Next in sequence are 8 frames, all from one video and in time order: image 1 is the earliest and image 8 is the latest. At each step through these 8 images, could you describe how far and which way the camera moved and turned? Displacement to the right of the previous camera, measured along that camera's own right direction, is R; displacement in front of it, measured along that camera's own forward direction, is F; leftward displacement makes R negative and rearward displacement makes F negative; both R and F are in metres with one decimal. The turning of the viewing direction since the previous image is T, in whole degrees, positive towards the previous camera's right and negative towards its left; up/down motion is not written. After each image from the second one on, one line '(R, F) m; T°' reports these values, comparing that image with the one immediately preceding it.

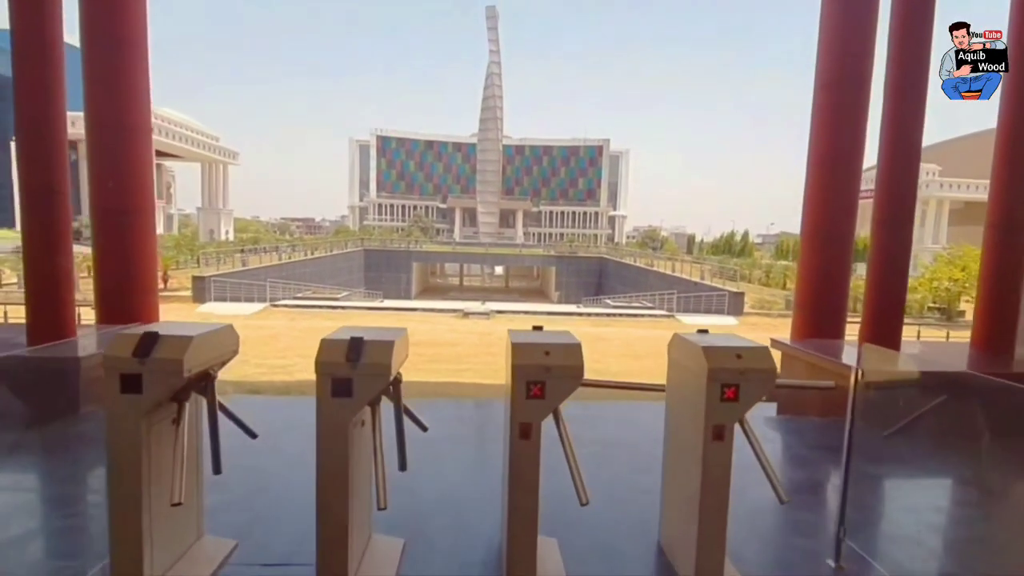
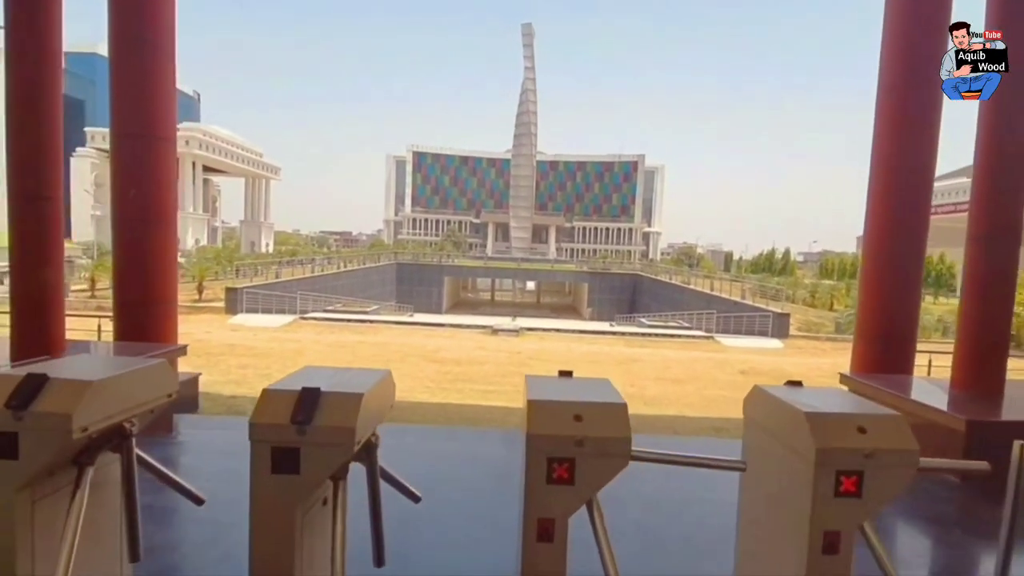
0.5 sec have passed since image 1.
(0.0, +0.5) m; -4°
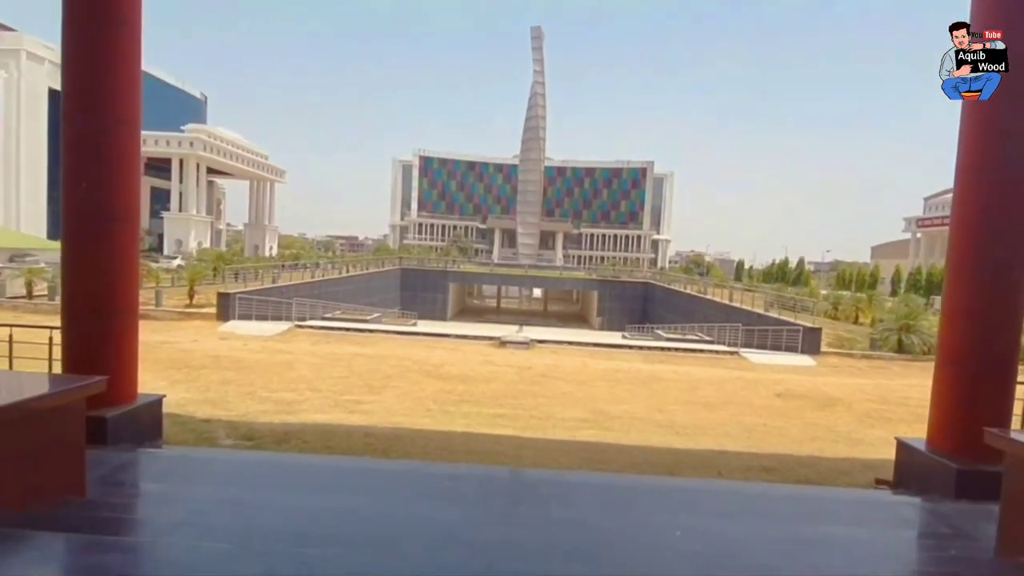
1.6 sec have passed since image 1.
(-0.1, +1.1) m; -1°
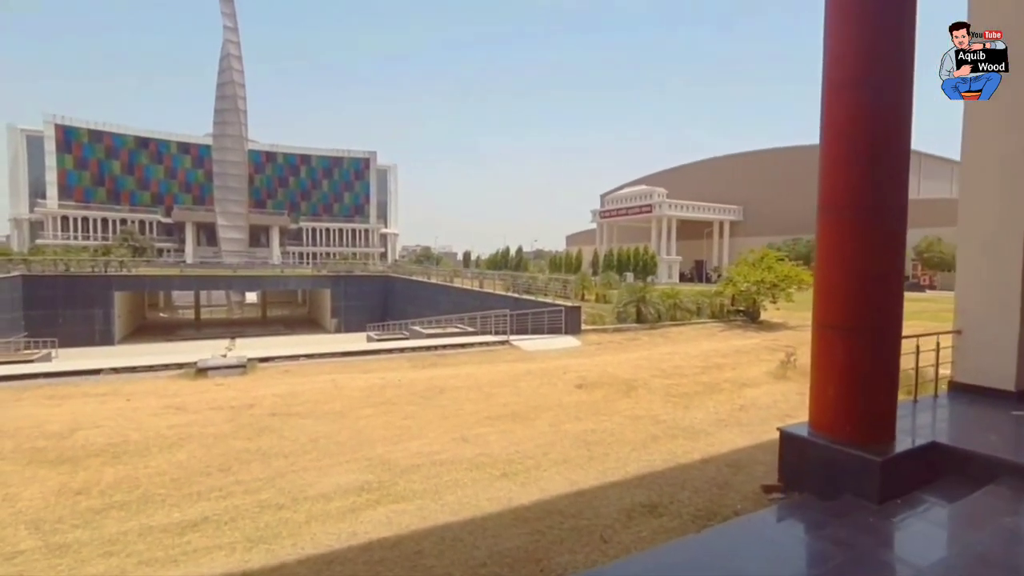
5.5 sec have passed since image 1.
(+0.1, +3.2) m; +30°
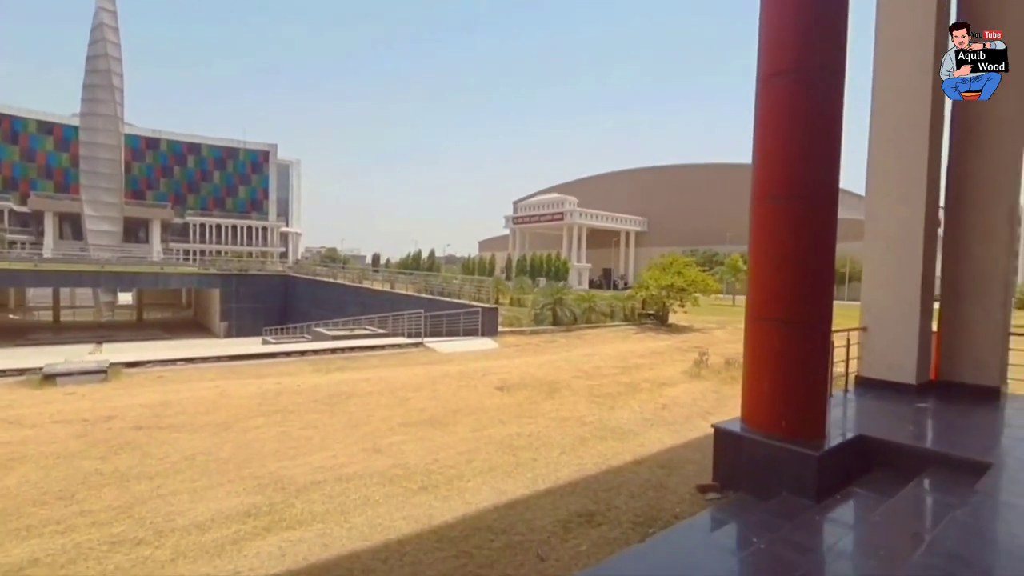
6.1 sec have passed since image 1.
(-0.1, +0.6) m; +10°
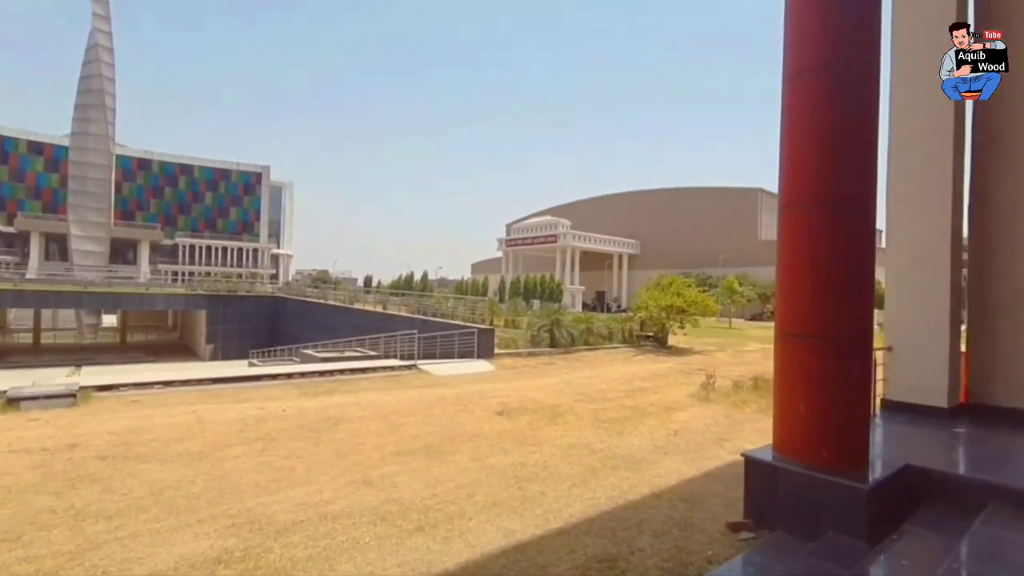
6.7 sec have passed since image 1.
(-0.1, +0.4) m; +1°
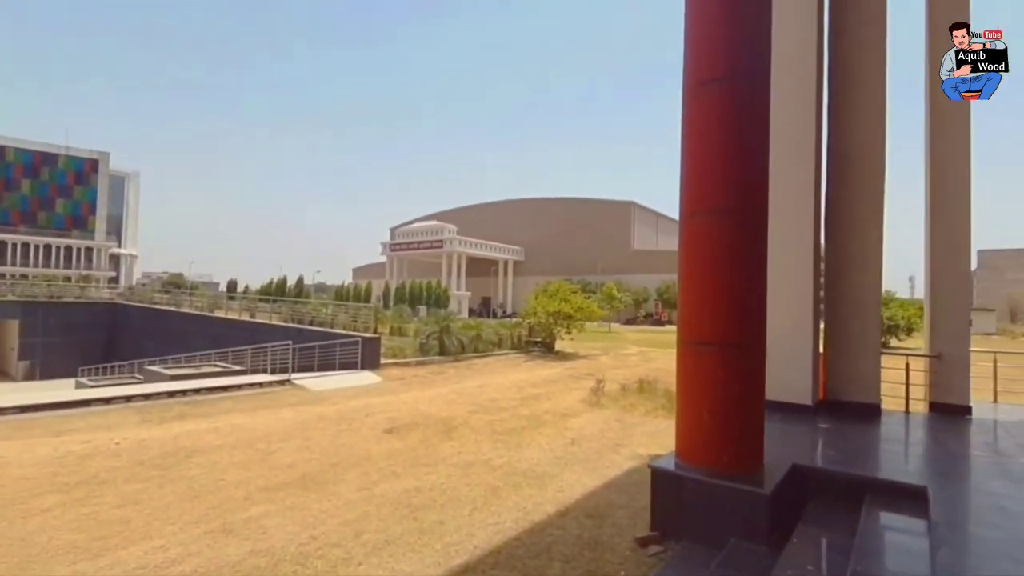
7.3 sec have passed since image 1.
(-0.1, +0.4) m; +13°
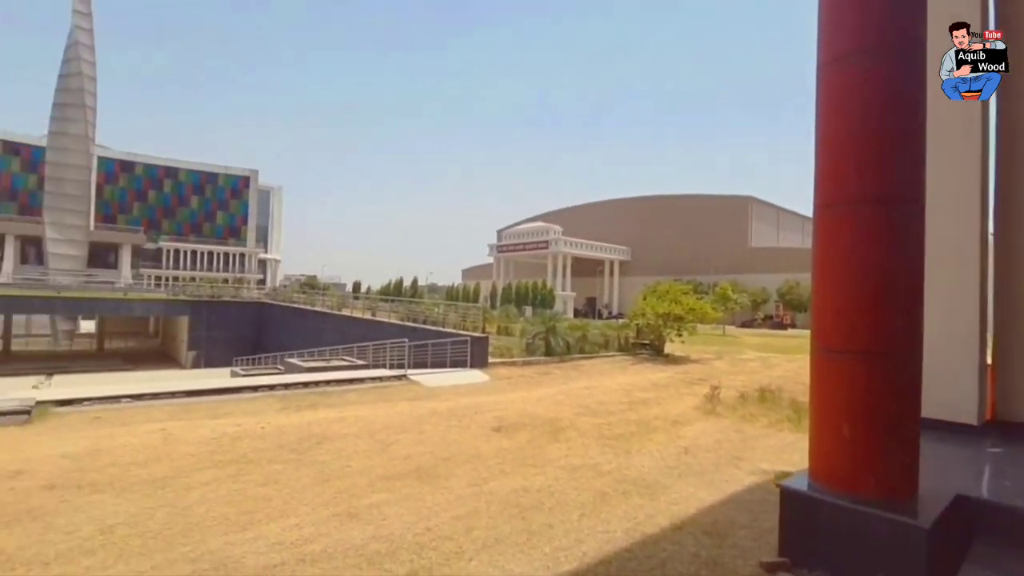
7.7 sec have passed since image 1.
(0.0, +0.1) m; -12°
